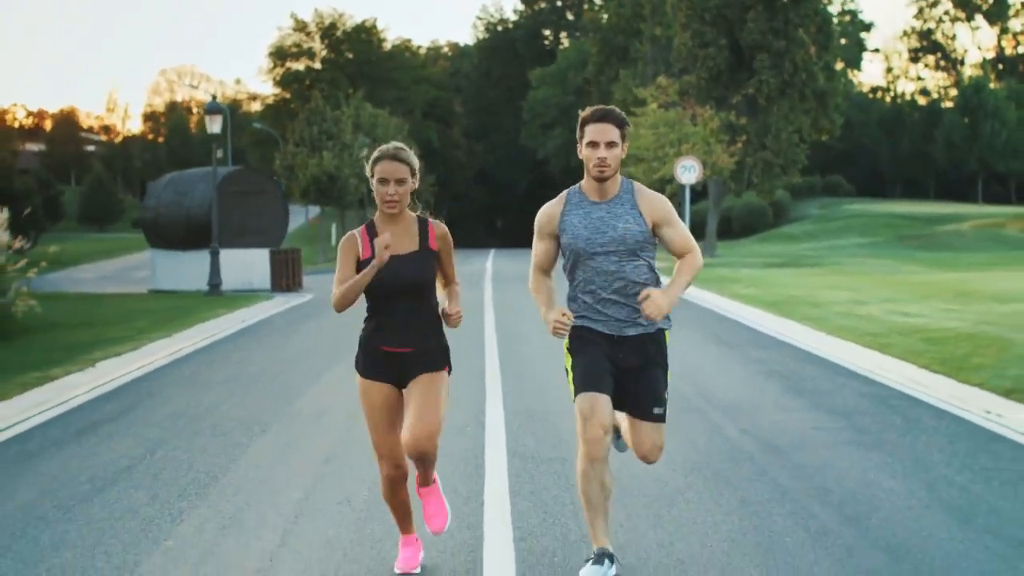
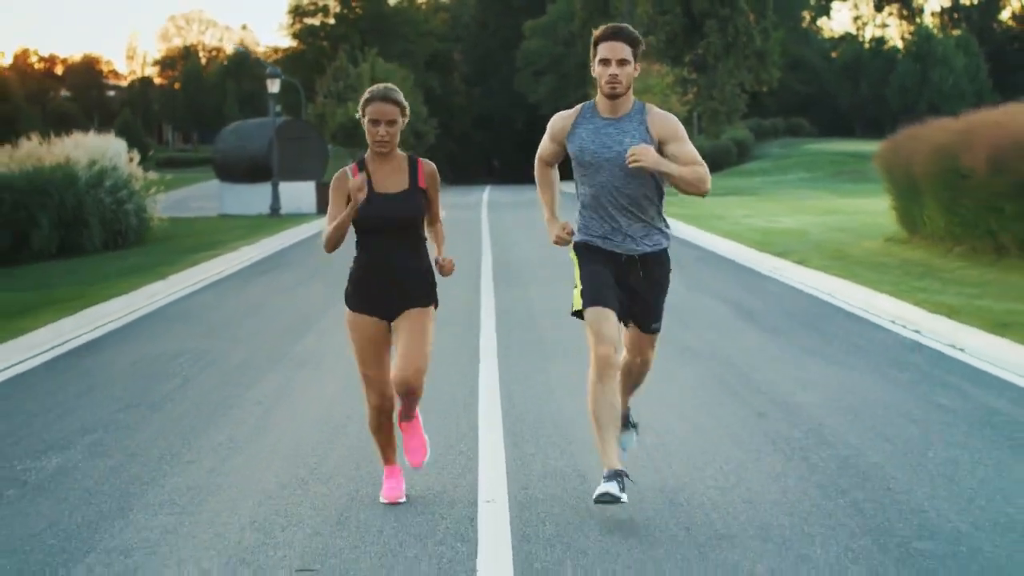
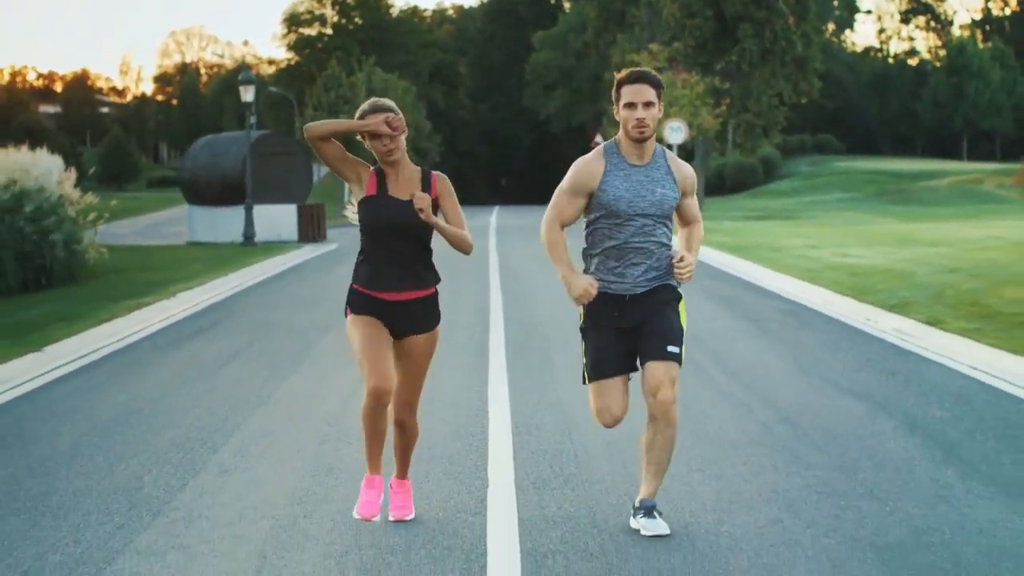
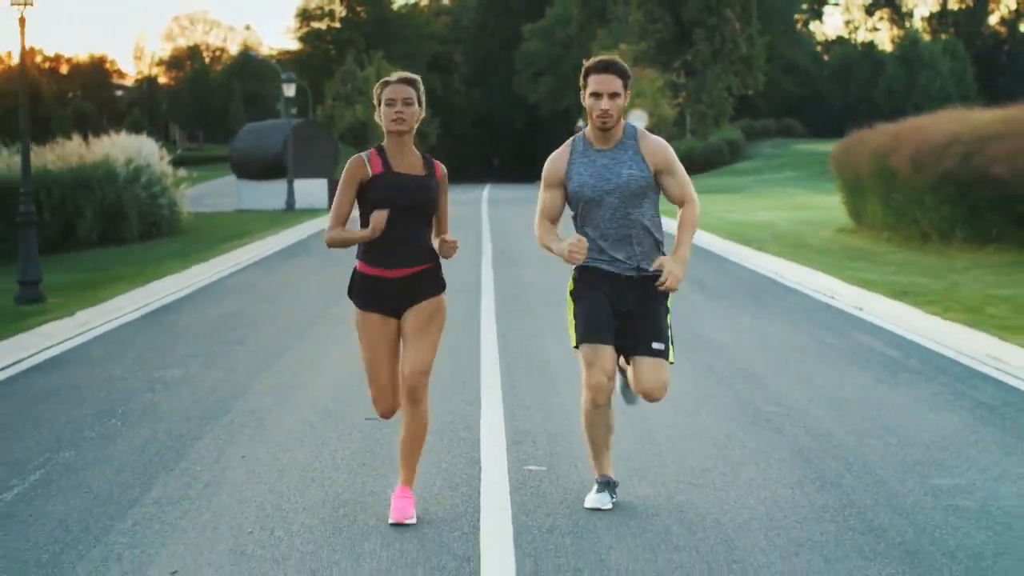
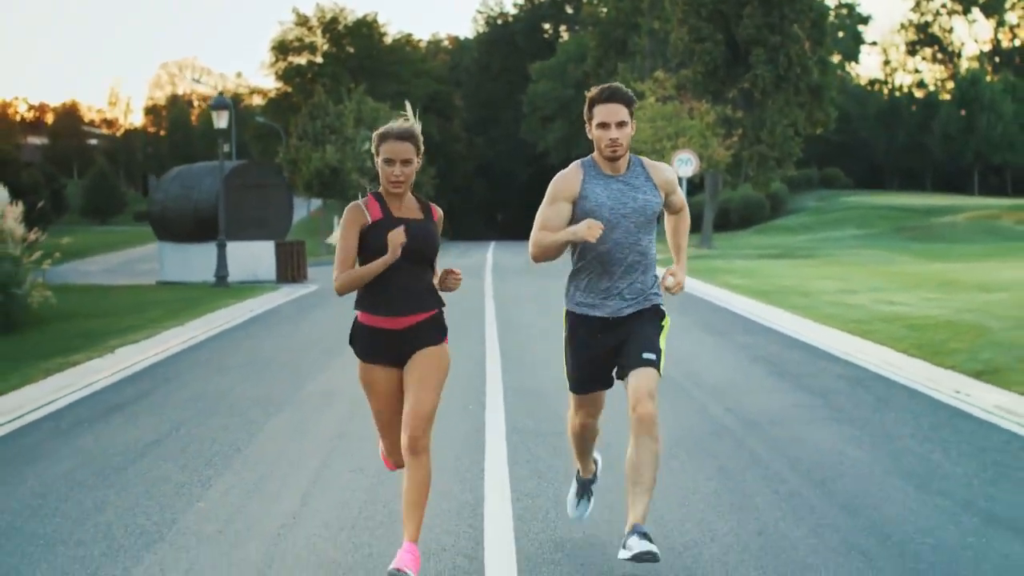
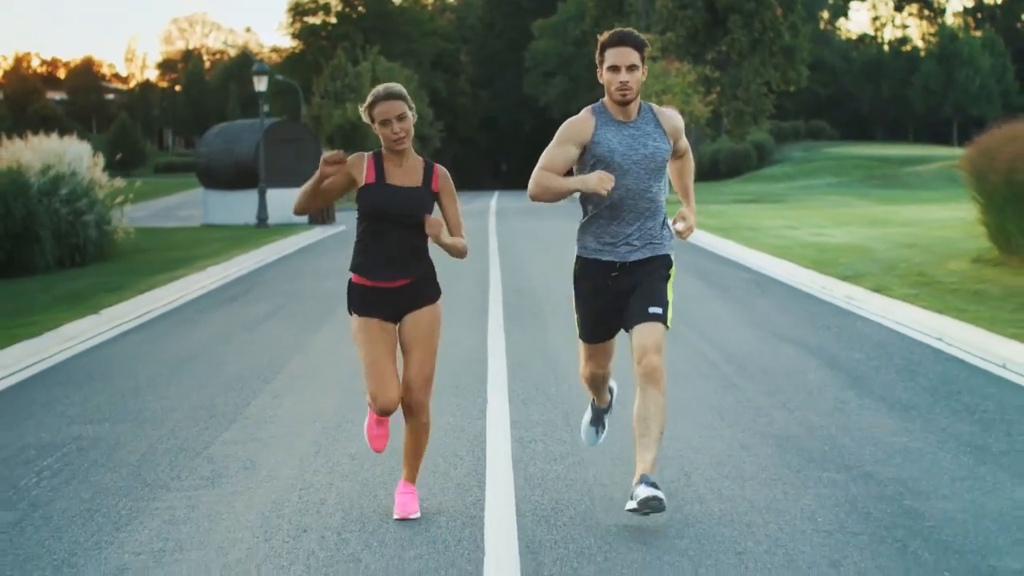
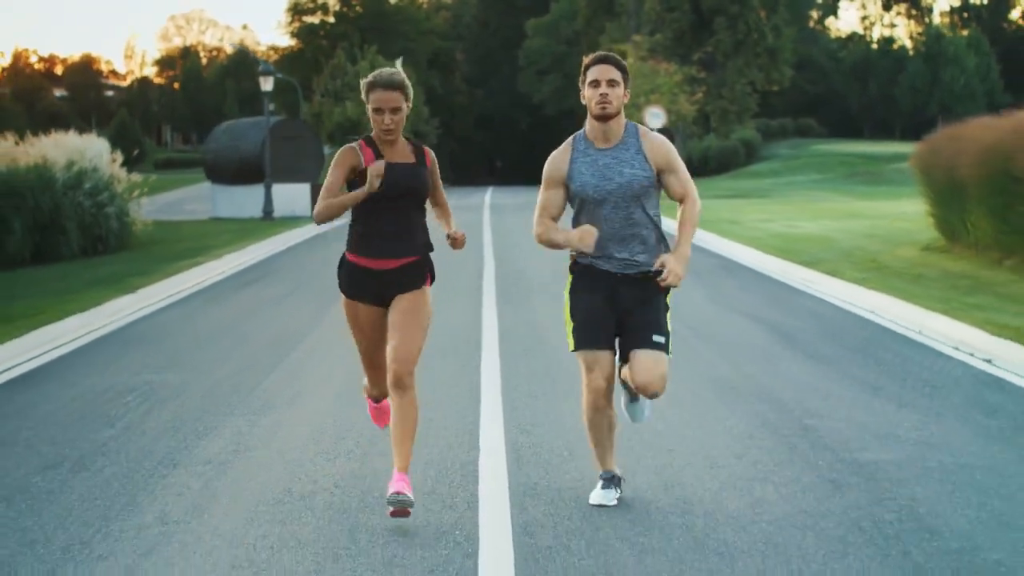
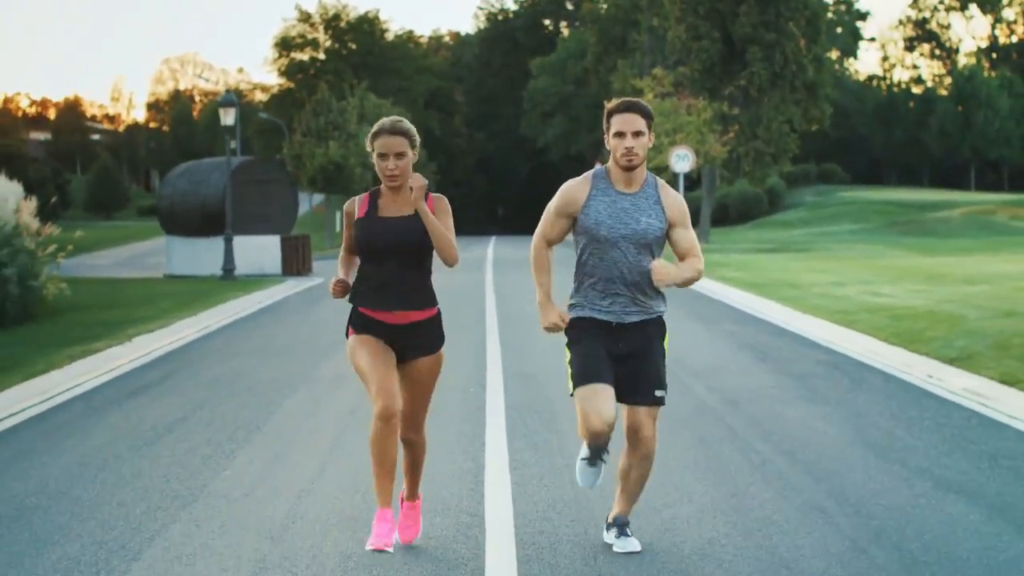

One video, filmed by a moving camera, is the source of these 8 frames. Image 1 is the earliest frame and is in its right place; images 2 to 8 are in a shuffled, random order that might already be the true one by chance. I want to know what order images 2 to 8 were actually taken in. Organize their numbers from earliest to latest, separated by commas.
5, 8, 3, 6, 7, 2, 4
